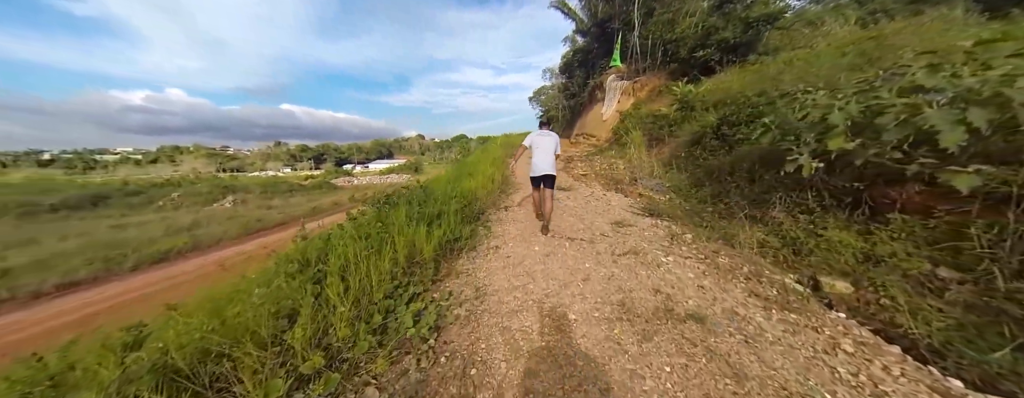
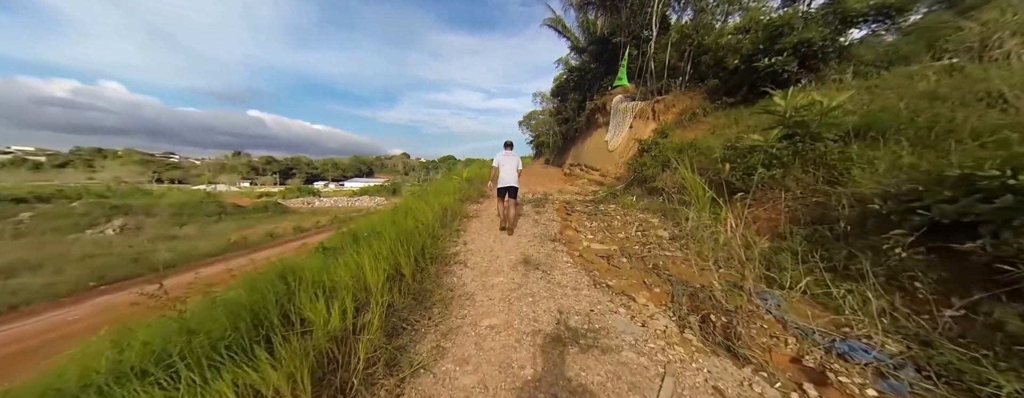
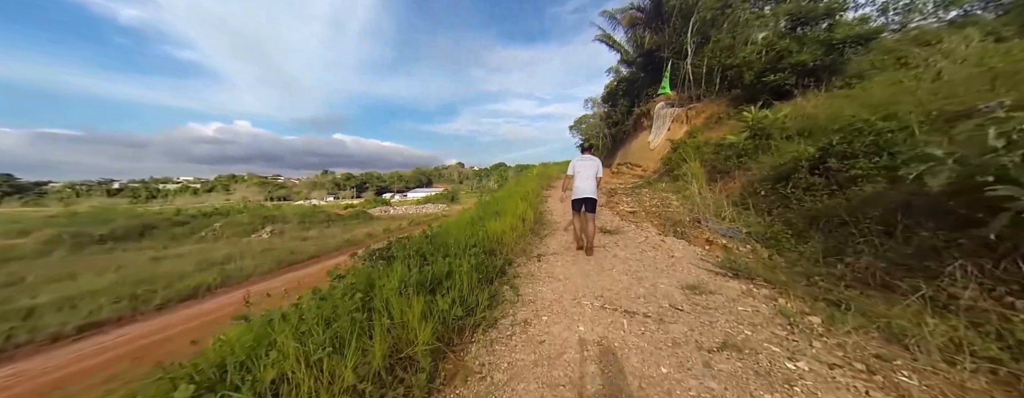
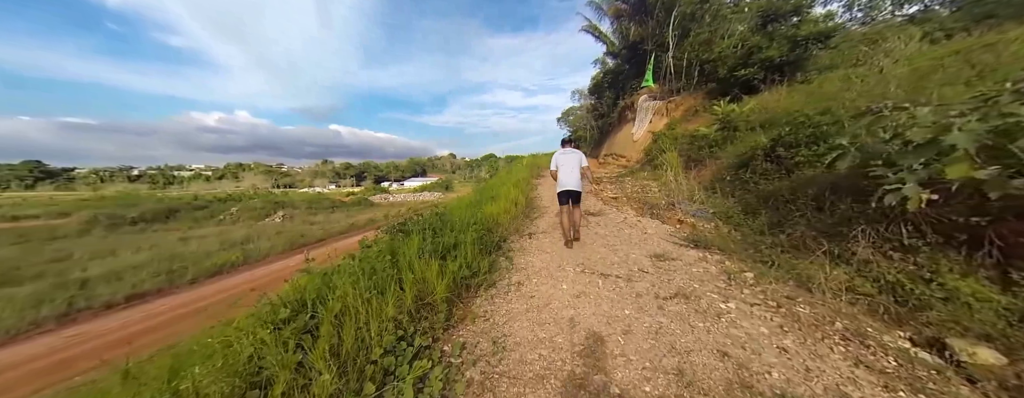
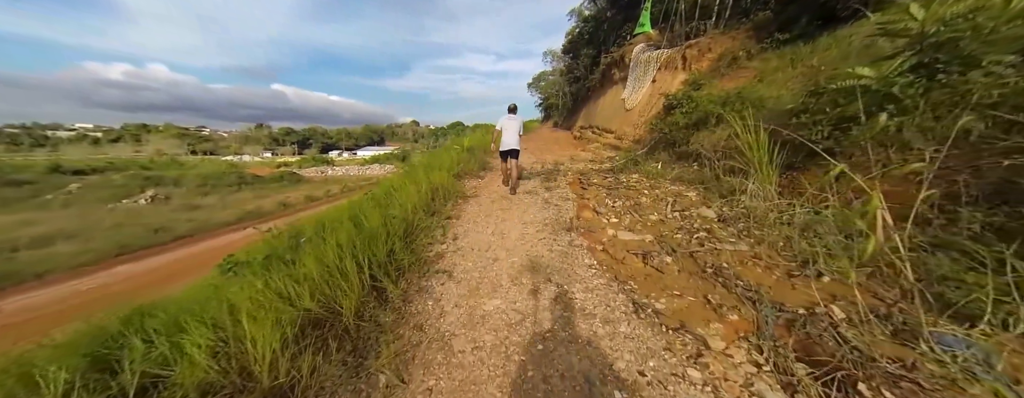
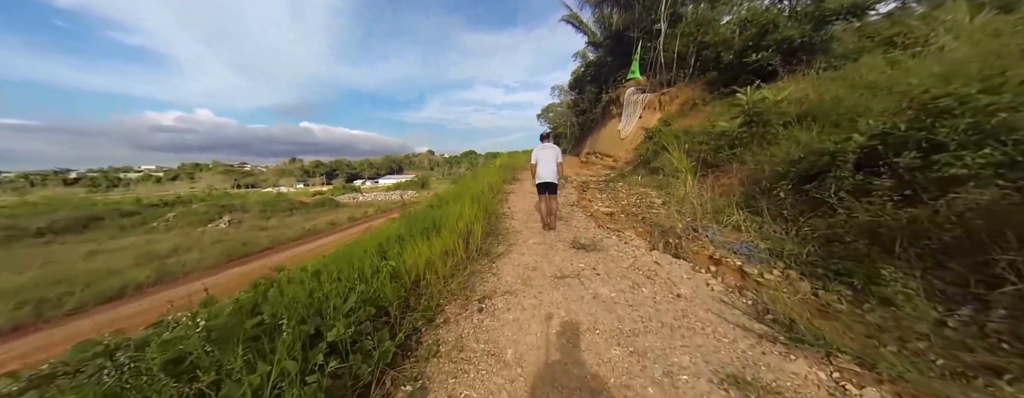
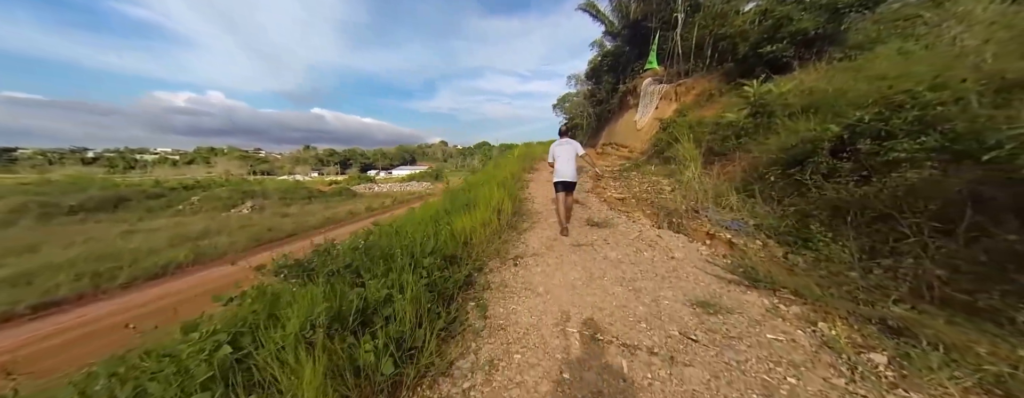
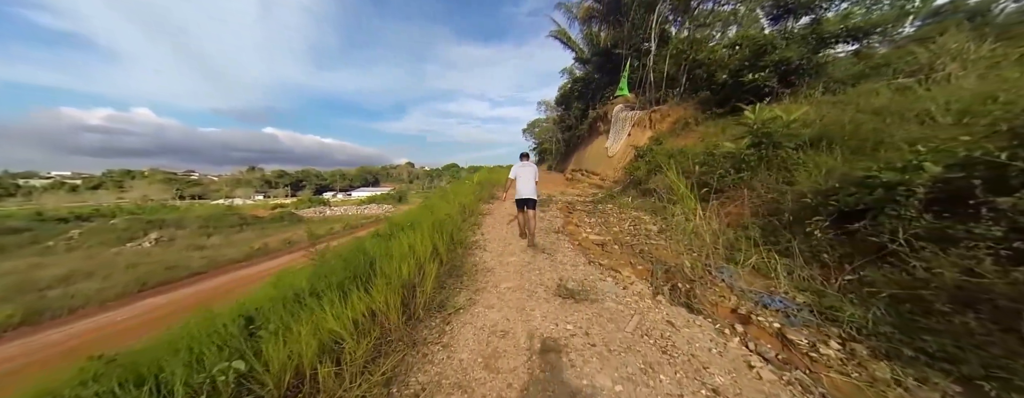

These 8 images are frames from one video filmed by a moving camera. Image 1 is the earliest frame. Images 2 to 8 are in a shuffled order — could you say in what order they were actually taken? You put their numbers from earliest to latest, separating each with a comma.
4, 3, 7, 6, 8, 2, 5
